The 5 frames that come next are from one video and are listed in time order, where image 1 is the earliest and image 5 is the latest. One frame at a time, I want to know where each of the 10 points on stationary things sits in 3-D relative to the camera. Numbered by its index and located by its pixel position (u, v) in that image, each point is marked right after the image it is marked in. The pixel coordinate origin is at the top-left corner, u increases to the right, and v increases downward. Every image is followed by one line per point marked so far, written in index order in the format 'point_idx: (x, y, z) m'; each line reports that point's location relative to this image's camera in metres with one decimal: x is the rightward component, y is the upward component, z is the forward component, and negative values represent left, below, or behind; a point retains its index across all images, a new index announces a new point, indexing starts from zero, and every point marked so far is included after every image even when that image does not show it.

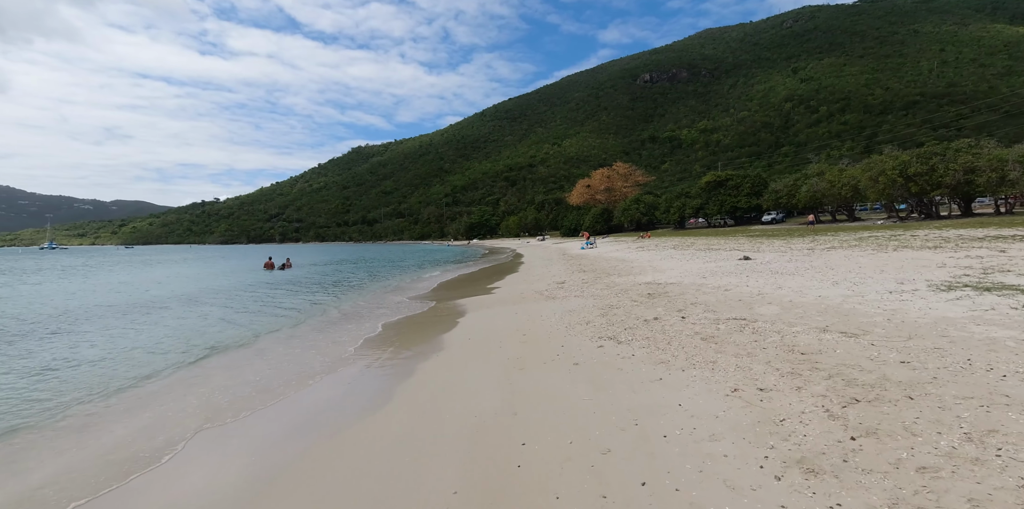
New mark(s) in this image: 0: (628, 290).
0: (+3.3, -1.0, +13.0) m
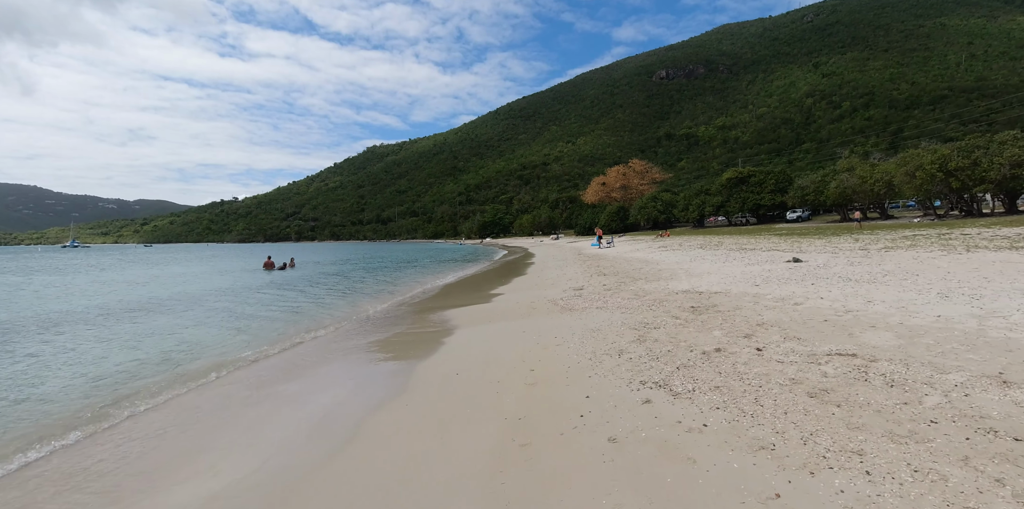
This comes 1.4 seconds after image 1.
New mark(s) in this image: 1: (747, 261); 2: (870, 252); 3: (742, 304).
0: (+3.5, -1.1, +10.4) m
1: (+9.1, -0.3, +17.5) m
2: (+15.2, +0.1, +19.3) m
3: (+4.7, -1.0, +9.3) m
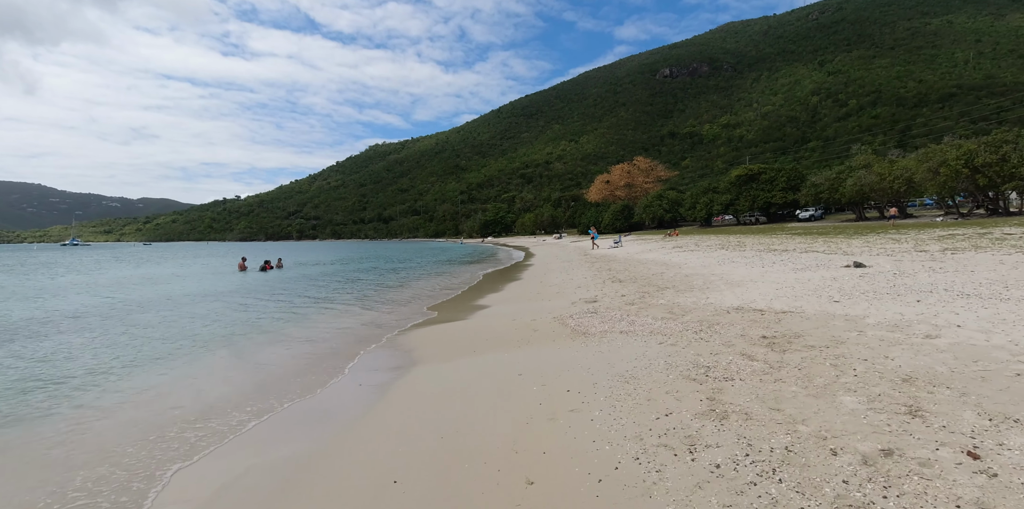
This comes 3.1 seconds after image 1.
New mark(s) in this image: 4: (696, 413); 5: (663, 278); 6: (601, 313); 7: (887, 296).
0: (+3.4, -1.2, +7.5) m
1: (+9.0, -0.4, +14.6) m
2: (+15.1, 0.0, +16.3) m
3: (+4.6, -1.1, +6.4) m
4: (+1.7, -1.4, +4.2) m
5: (+4.7, -0.7, +14.3) m
6: (+1.8, -1.2, +9.4) m
7: (+7.1, -0.8, +8.7) m
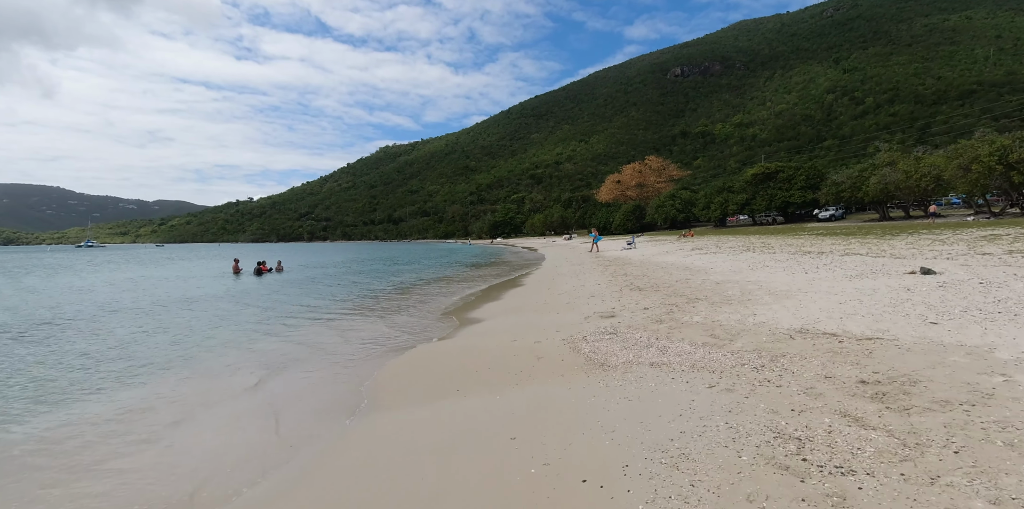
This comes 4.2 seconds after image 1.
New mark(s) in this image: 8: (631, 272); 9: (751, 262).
0: (+3.3, -1.3, +5.5) m
1: (+9.1, -0.5, +12.5) m
2: (+15.2, -0.1, +14.1) m
3: (+4.5, -1.2, +4.4) m
4: (+1.6, -1.5, +2.3) m
5: (+4.8, -0.9, +12.3) m
6: (+1.8, -1.3, +7.5) m
7: (+7.1, -0.9, +6.7) m
8: (+4.7, -0.7, +18.1) m
9: (+9.1, -0.3, +17.3) m
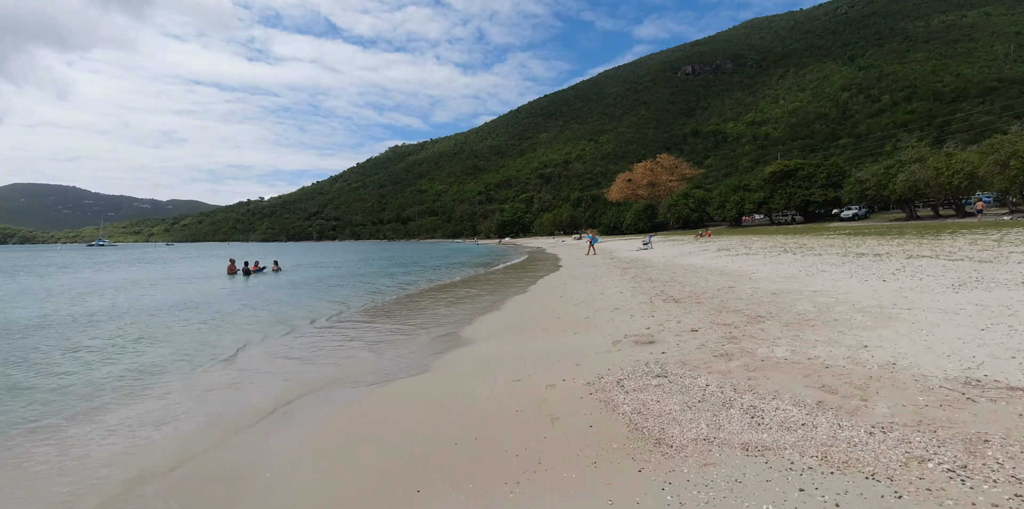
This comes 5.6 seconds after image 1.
0: (+3.3, -1.3, +3.1) m
1: (+9.2, -0.5, +10.0) m
2: (+15.4, -0.2, +11.4) m
3: (+4.5, -1.3, +1.9) m
4: (+1.5, -1.6, -0.2) m
5: (+4.9, -0.9, +9.8) m
6: (+1.8, -1.4, +5.1) m
7: (+7.1, -1.0, +4.1) m
8: (+4.9, -0.7, +15.6) m
9: (+9.3, -0.4, +14.8) m
